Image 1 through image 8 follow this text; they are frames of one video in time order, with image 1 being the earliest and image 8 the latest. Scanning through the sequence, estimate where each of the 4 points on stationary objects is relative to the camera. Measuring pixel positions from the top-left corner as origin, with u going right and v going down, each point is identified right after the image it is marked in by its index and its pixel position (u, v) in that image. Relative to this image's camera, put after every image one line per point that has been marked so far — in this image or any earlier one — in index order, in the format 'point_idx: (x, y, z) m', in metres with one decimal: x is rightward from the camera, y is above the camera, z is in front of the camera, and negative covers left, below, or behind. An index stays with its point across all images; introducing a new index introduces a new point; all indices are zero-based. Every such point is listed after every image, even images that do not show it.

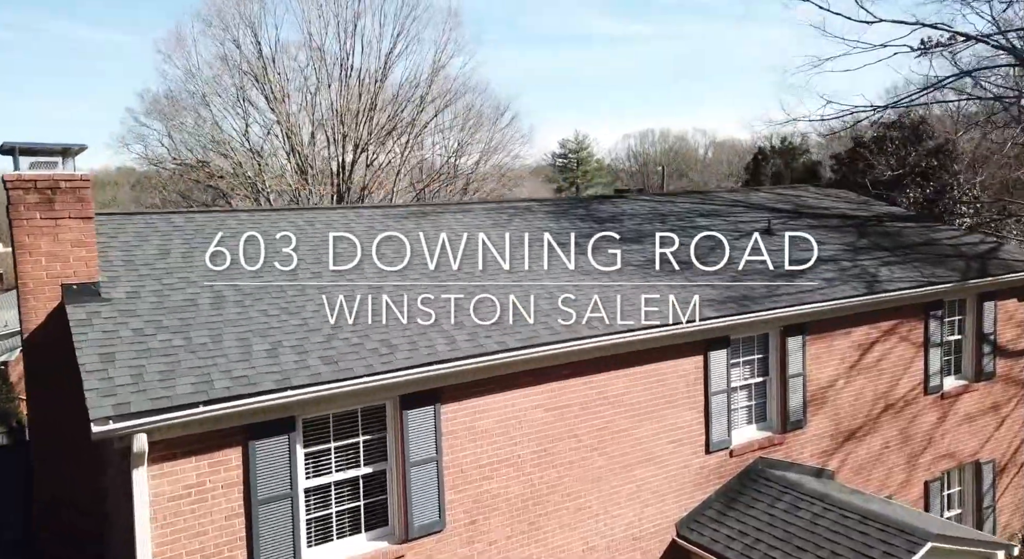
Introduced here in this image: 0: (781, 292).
0: (+2.4, -0.1, +8.0) m
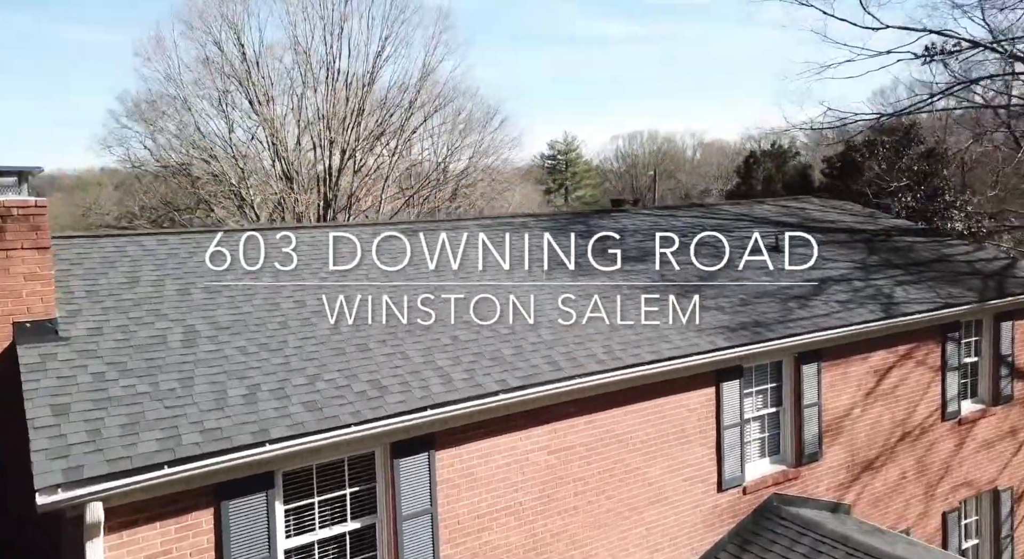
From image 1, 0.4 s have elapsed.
0: (+2.4, -0.3, +7.6) m
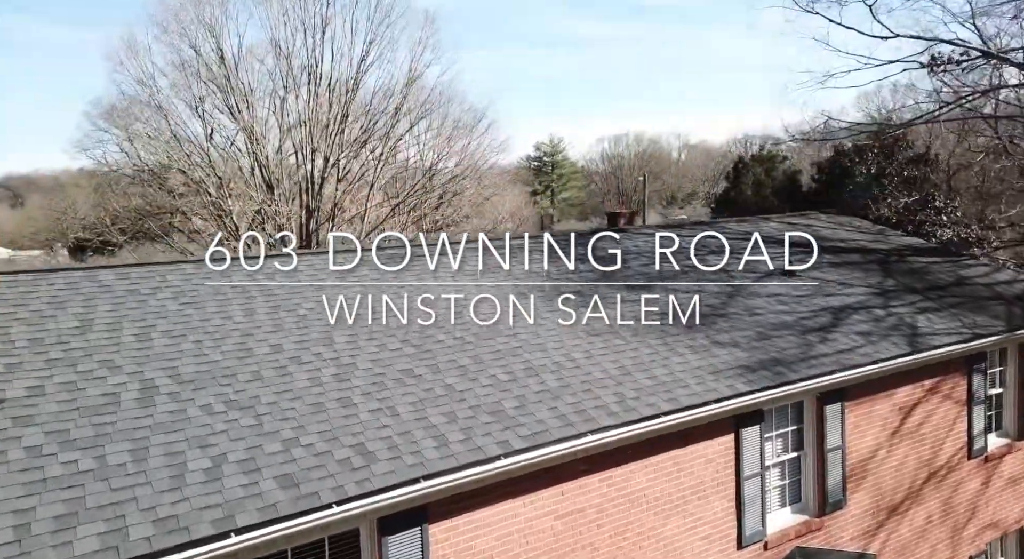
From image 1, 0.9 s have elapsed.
0: (+2.4, -0.6, +6.9) m
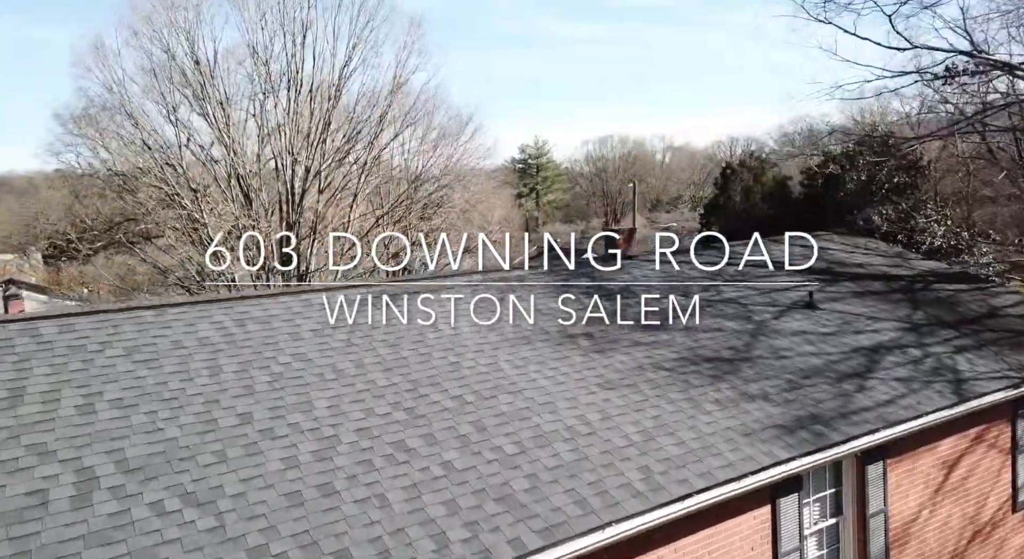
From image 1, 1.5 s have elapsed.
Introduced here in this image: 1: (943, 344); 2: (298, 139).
0: (+2.4, -0.9, +6.2) m
1: (+3.7, -0.6, +7.8) m
2: (-4.2, +2.8, +17.5) m
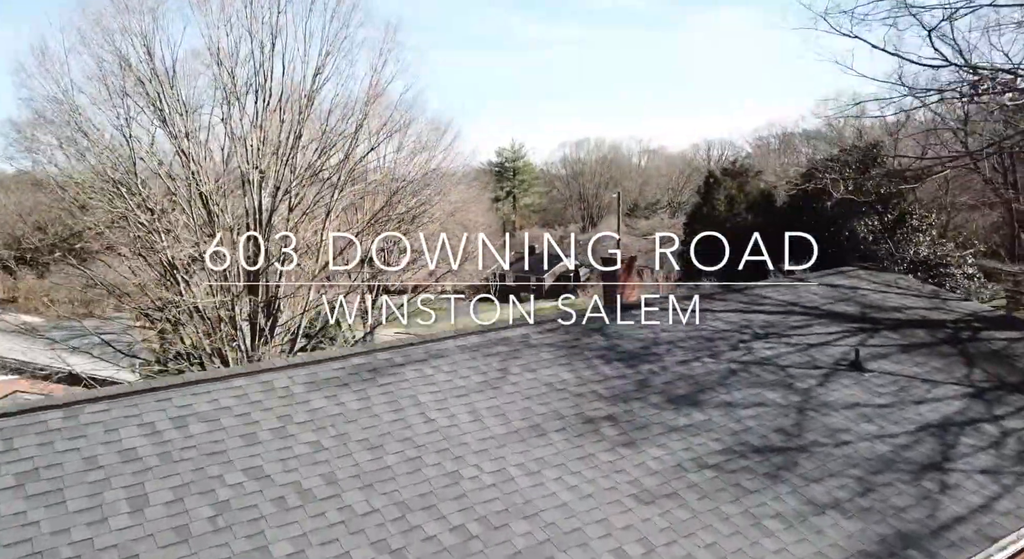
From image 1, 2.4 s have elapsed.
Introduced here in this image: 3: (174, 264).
0: (+2.5, -1.3, +5.0) m
1: (+3.8, -1.0, +6.6) m
2: (-4.4, +2.3, +16.2) m
3: (-5.8, +0.3, +15.1) m
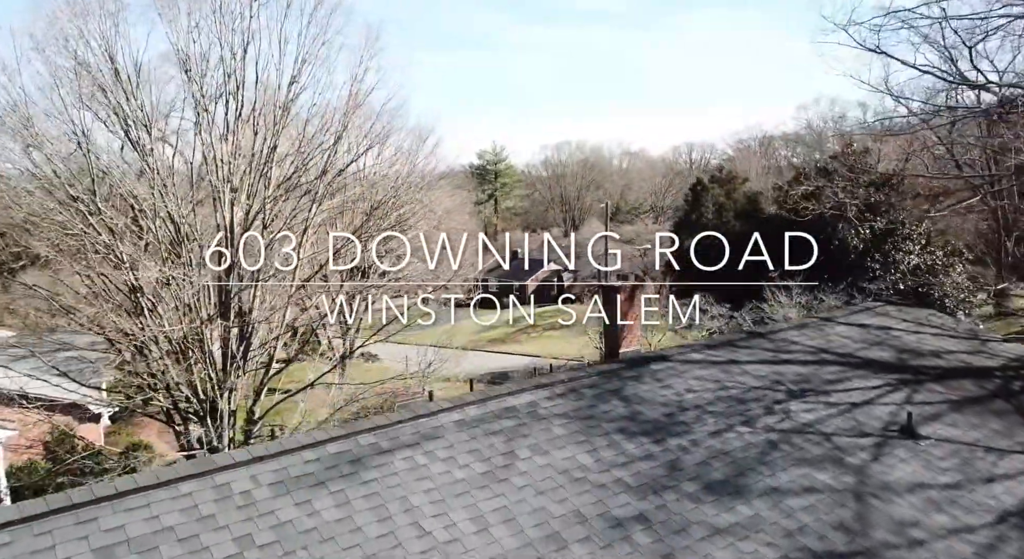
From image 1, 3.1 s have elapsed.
0: (+2.5, -1.7, +4.1) m
1: (+3.8, -1.4, +5.7) m
2: (-4.6, +1.9, +15.1) m
3: (-5.9, -0.1, +14.0) m
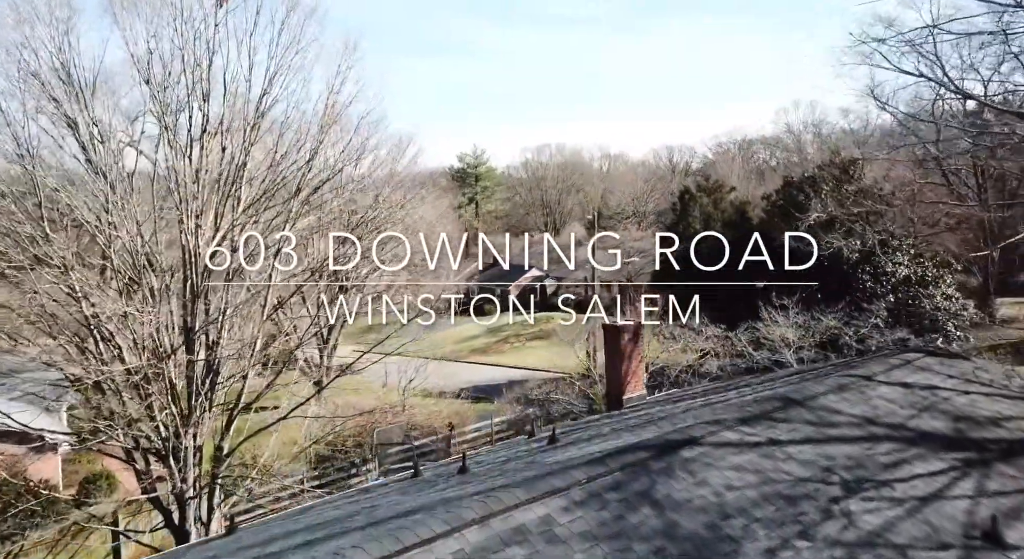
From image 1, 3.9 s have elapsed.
0: (+2.6, -2.2, +3.1) m
1: (+3.8, -1.9, +4.7) m
2: (-4.8, +1.5, +13.9) m
3: (-6.1, -0.6, +12.8) m
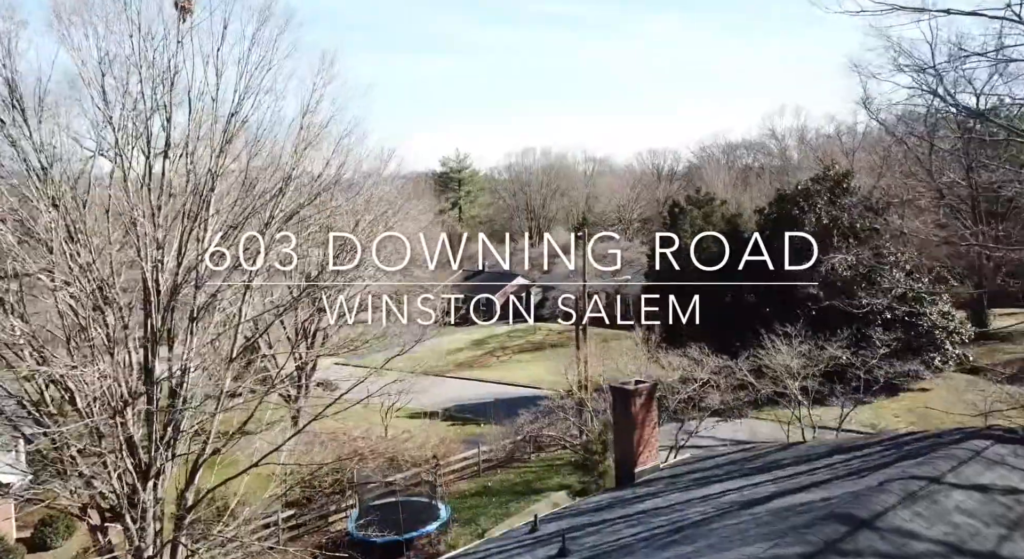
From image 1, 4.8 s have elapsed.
0: (+2.7, -2.8, +1.8) m
1: (+3.9, -2.5, +3.5) m
2: (-4.8, +0.9, +12.5) m
3: (-6.2, -1.2, +11.4) m
